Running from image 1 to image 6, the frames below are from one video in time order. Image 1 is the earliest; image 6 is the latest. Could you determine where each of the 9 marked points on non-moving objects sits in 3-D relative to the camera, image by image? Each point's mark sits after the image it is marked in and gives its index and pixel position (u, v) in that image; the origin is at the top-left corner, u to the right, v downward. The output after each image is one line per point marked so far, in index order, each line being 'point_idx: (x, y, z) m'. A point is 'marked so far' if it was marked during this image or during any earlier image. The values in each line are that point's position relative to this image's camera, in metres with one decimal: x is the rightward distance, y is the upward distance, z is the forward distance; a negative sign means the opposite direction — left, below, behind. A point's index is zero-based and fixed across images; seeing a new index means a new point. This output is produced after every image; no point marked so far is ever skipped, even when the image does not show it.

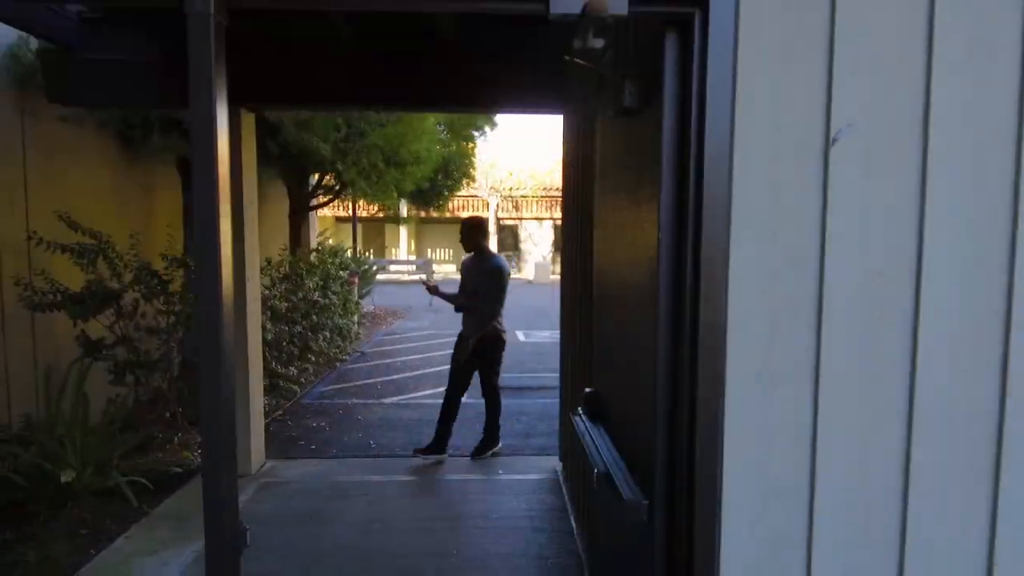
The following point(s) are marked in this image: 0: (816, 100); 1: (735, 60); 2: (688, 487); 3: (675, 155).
0: (+0.7, +0.5, +1.6) m
1: (+0.5, +0.6, +1.6) m
2: (+0.4, -0.5, +1.7) m
3: (+0.4, +0.4, +1.6) m
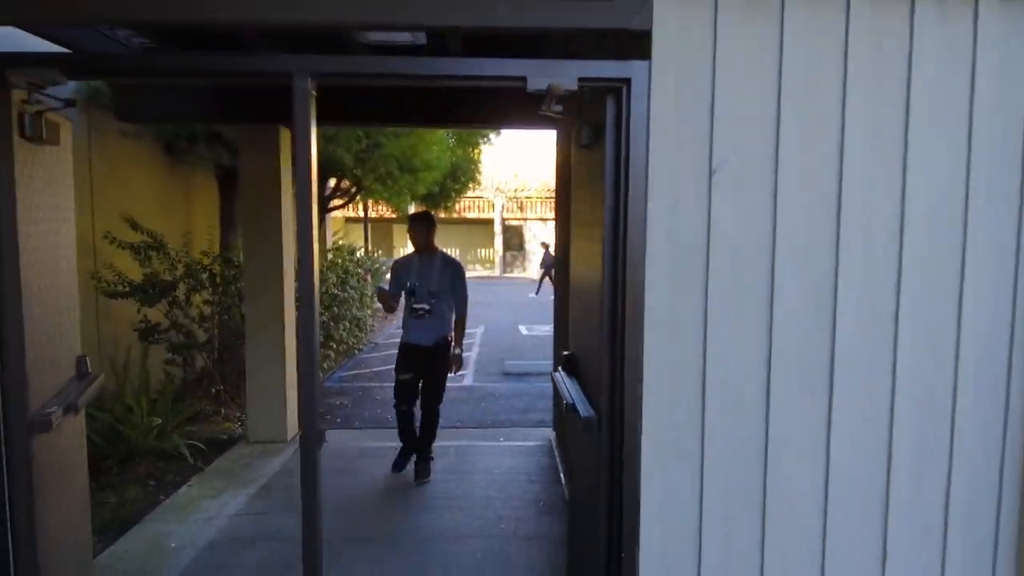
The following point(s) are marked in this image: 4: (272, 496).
0: (+0.7, +0.6, +2.4) m
1: (+0.5, +0.6, +2.4) m
2: (+0.4, -0.4, +2.5) m
3: (+0.4, +0.4, +2.4) m
4: (-1.8, -1.6, +4.8) m
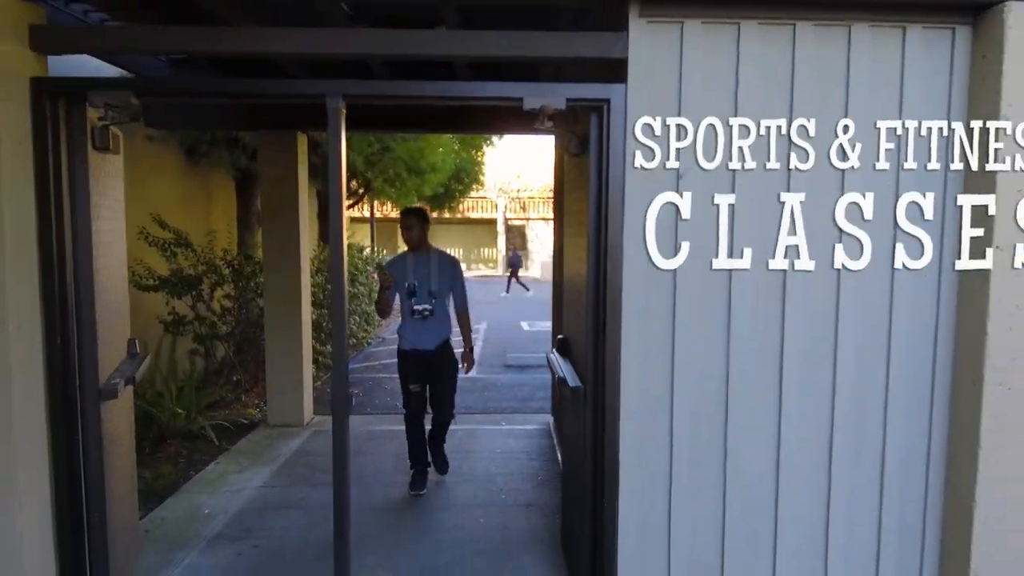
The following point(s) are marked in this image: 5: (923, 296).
0: (+0.7, +0.6, +2.8) m
1: (+0.5, +0.7, +2.8) m
2: (+0.4, -0.4, +2.9) m
3: (+0.4, +0.5, +2.9) m
4: (-1.8, -1.5, +5.3) m
5: (+1.9, 0.0, +2.9) m
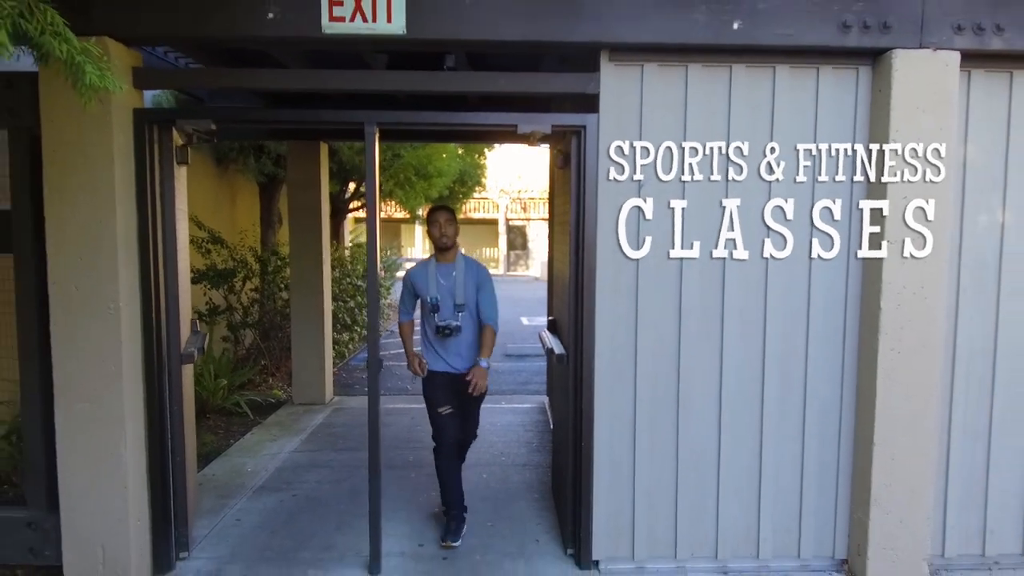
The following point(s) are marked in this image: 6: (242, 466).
0: (+0.7, +0.7, +3.6) m
1: (+0.5, +0.8, +3.5) m
2: (+0.4, -0.3, +3.7) m
3: (+0.4, +0.6, +3.6) m
4: (-1.8, -1.4, +6.0) m
5: (+1.9, 0.0, +3.7) m
6: (-2.3, -1.5, +5.4) m
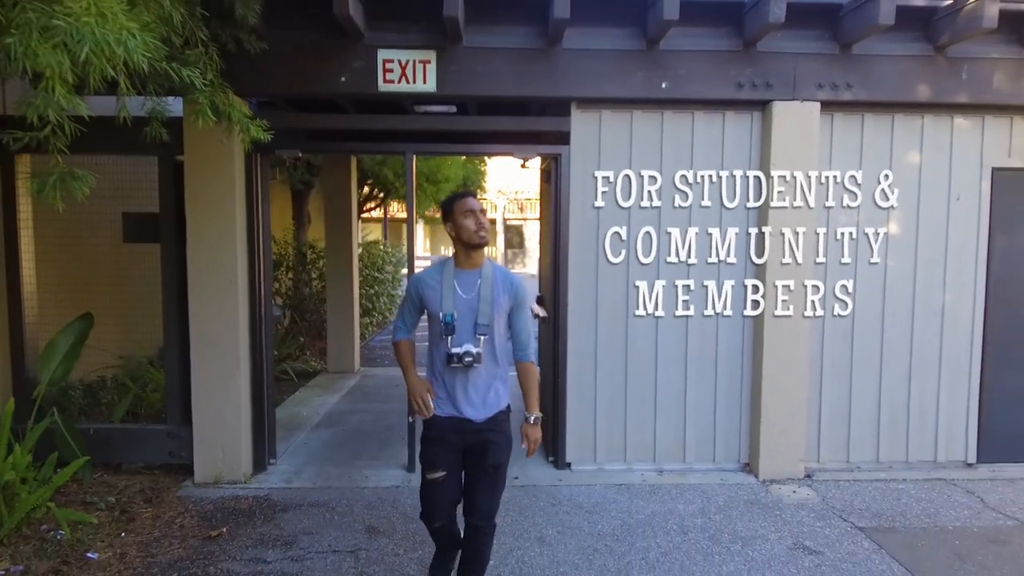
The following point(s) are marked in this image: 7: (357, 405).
0: (+0.7, +0.8, +5.1) m
1: (+0.5, +0.9, +5.0) m
2: (+0.4, -0.1, +5.2) m
3: (+0.3, +0.7, +5.1) m
4: (-1.9, -1.3, +7.5) m
5: (+1.8, +0.2, +5.2) m
6: (-2.3, -1.3, +6.9) m
7: (-1.7, -1.3, +7.1) m
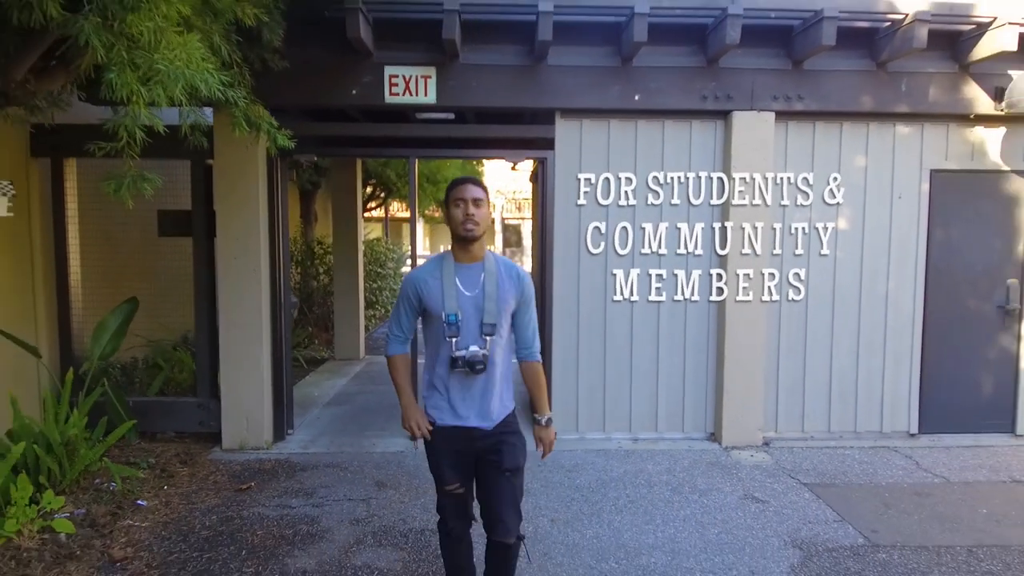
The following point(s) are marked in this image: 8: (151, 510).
0: (+0.6, +1.0, +5.7) m
1: (+0.4, +1.0, +5.7) m
2: (+0.3, 0.0, +5.8) m
3: (+0.3, +0.8, +5.8) m
4: (-1.9, -1.2, +8.2) m
5: (+1.7, +0.3, +5.8) m
6: (-2.4, -1.2, +7.5) m
7: (-1.8, -1.2, +7.8) m
8: (-2.6, -1.6, +4.5) m
